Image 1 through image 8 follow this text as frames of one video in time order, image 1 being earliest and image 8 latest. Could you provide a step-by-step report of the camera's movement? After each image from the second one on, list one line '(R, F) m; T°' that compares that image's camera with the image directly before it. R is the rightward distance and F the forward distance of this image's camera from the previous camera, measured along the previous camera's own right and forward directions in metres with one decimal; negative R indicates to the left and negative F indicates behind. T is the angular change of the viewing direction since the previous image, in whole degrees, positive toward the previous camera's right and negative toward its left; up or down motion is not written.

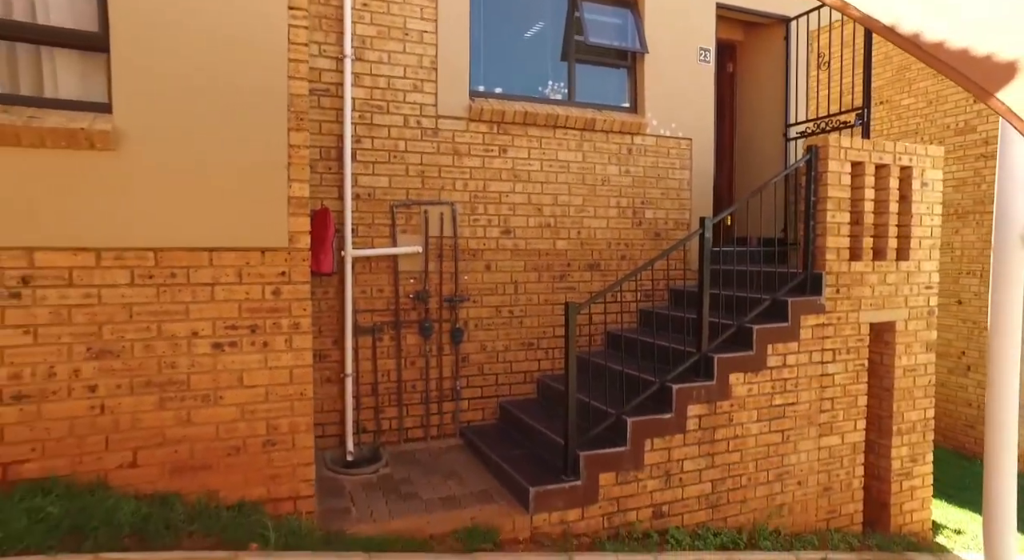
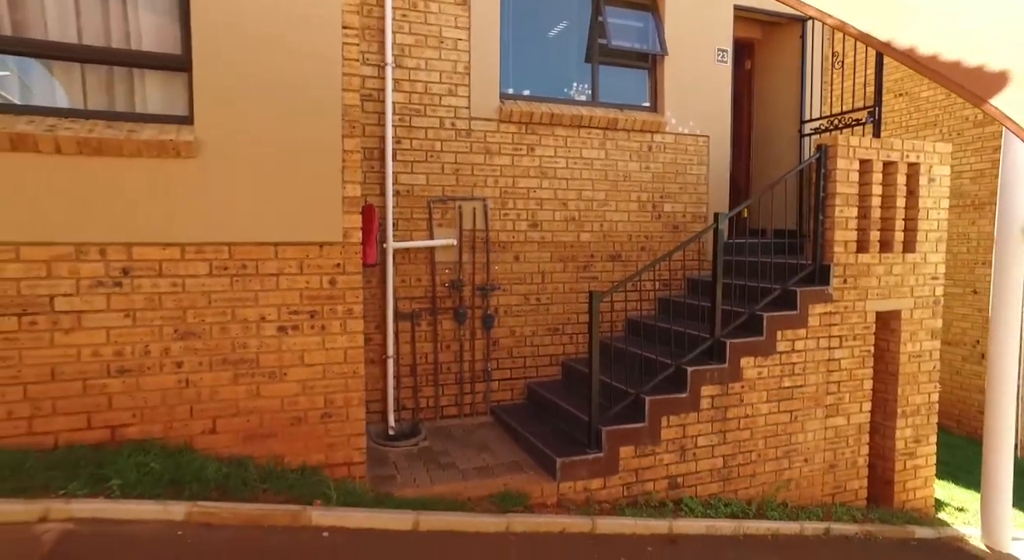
(-0.1, -0.4) m; -2°
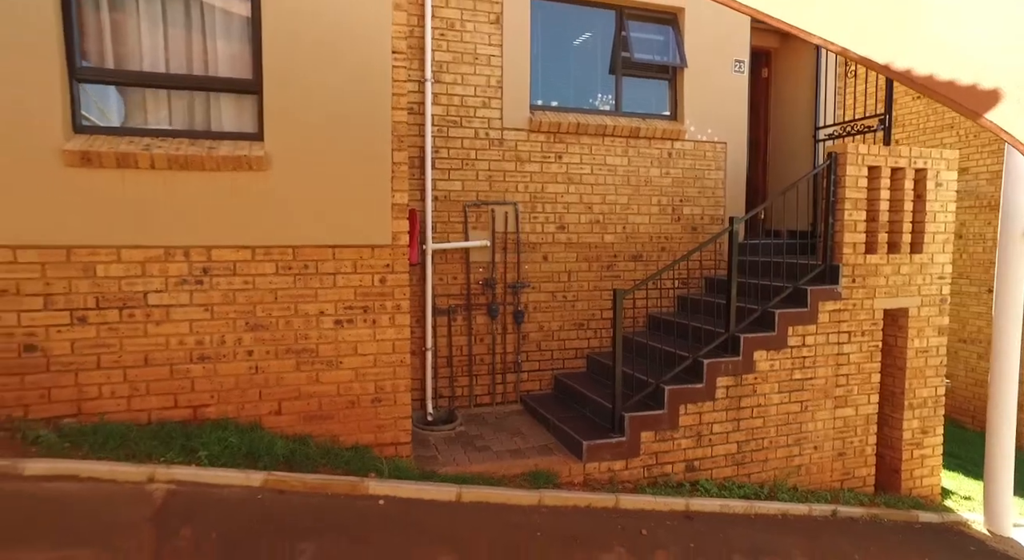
(-0.1, -0.4) m; -2°
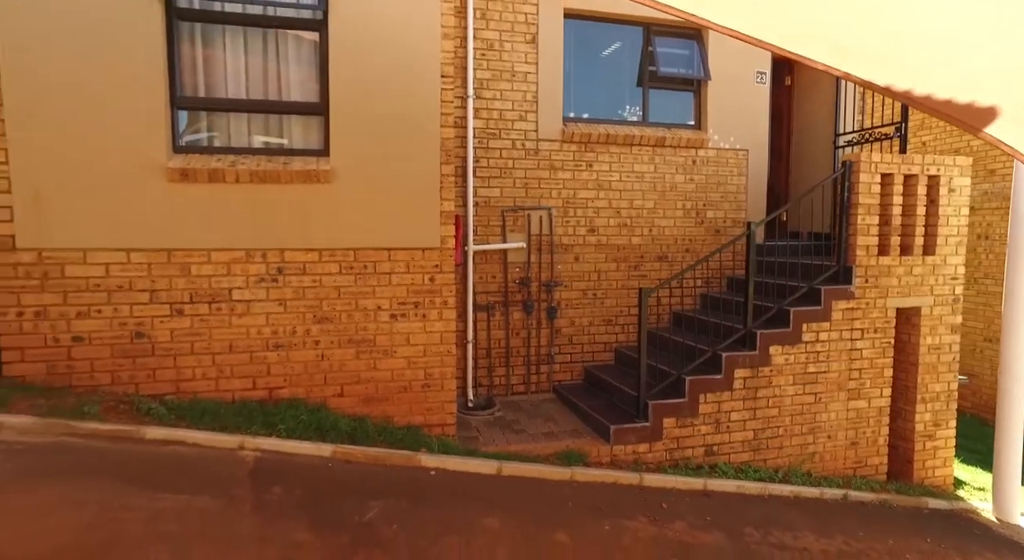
(0.0, -0.5) m; -3°
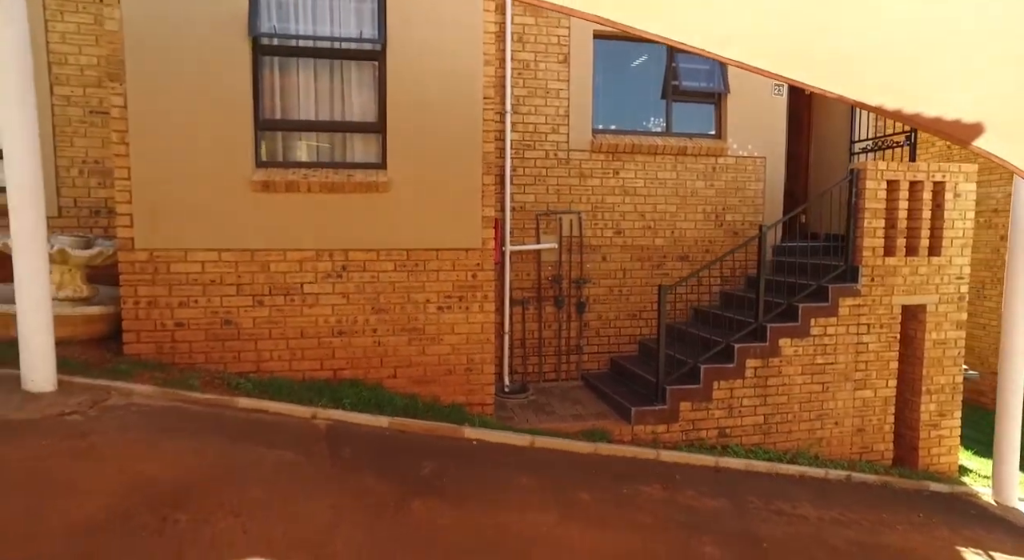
(0.0, -0.6) m; -3°
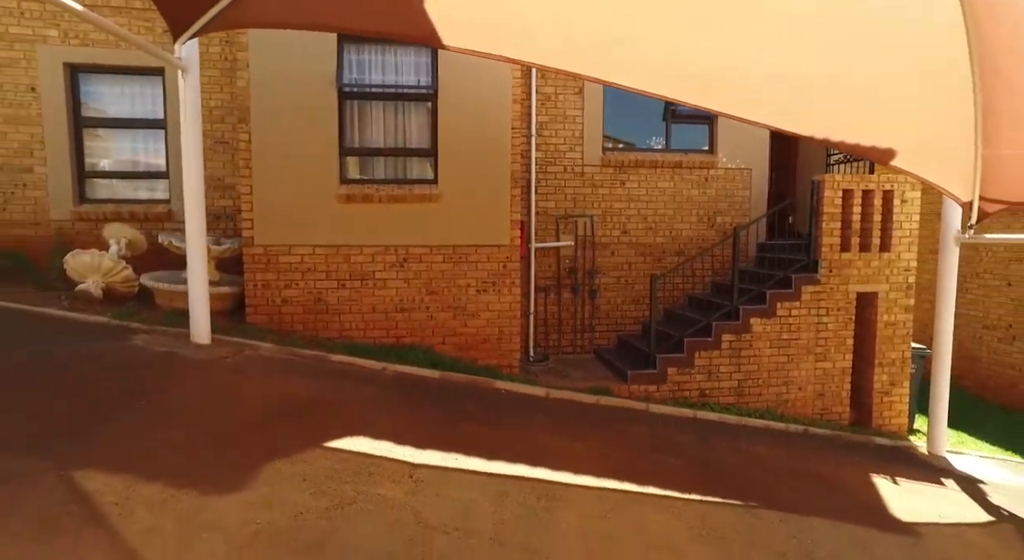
(+0.2, -1.4) m; -4°
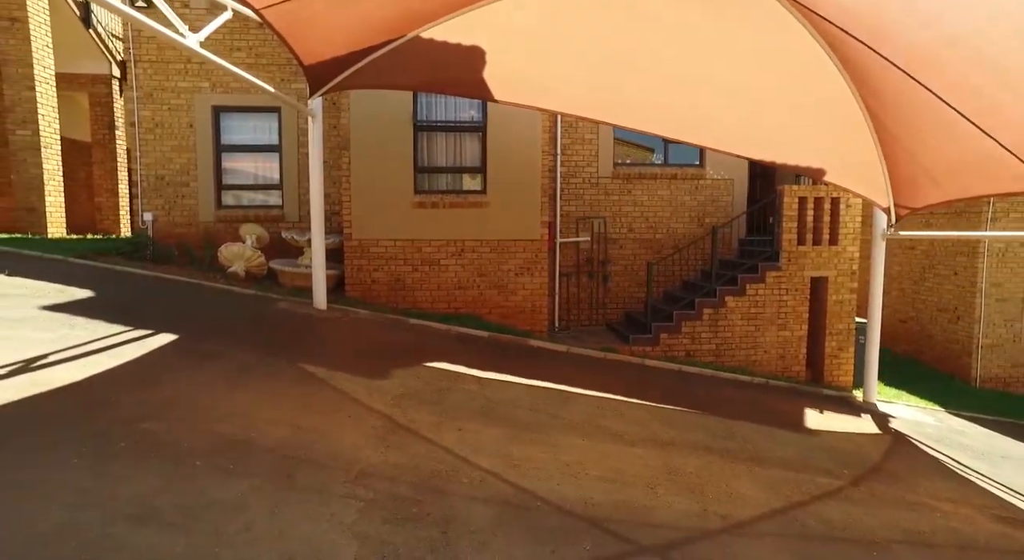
(0.0, -2.0) m; -3°
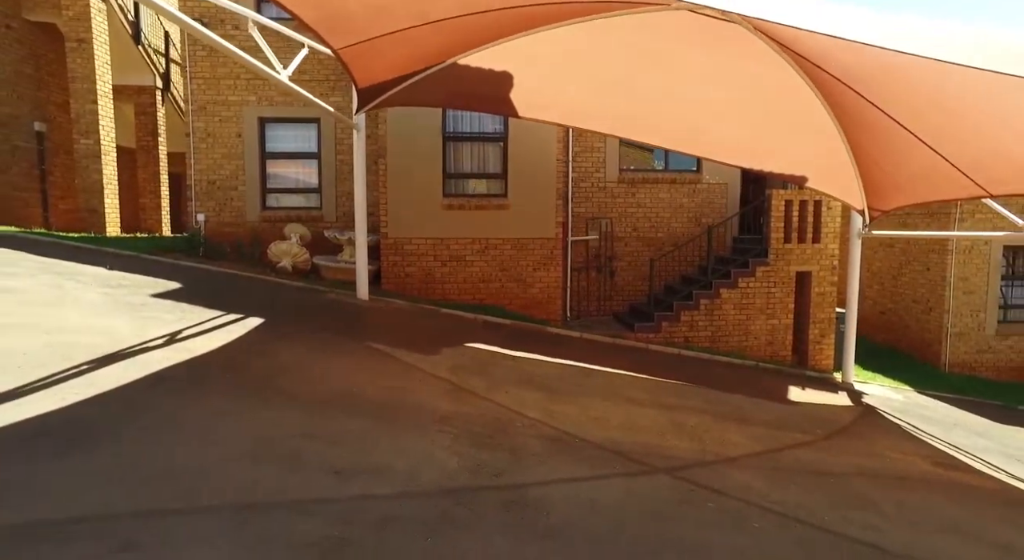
(-0.4, -1.0) m; 0°
